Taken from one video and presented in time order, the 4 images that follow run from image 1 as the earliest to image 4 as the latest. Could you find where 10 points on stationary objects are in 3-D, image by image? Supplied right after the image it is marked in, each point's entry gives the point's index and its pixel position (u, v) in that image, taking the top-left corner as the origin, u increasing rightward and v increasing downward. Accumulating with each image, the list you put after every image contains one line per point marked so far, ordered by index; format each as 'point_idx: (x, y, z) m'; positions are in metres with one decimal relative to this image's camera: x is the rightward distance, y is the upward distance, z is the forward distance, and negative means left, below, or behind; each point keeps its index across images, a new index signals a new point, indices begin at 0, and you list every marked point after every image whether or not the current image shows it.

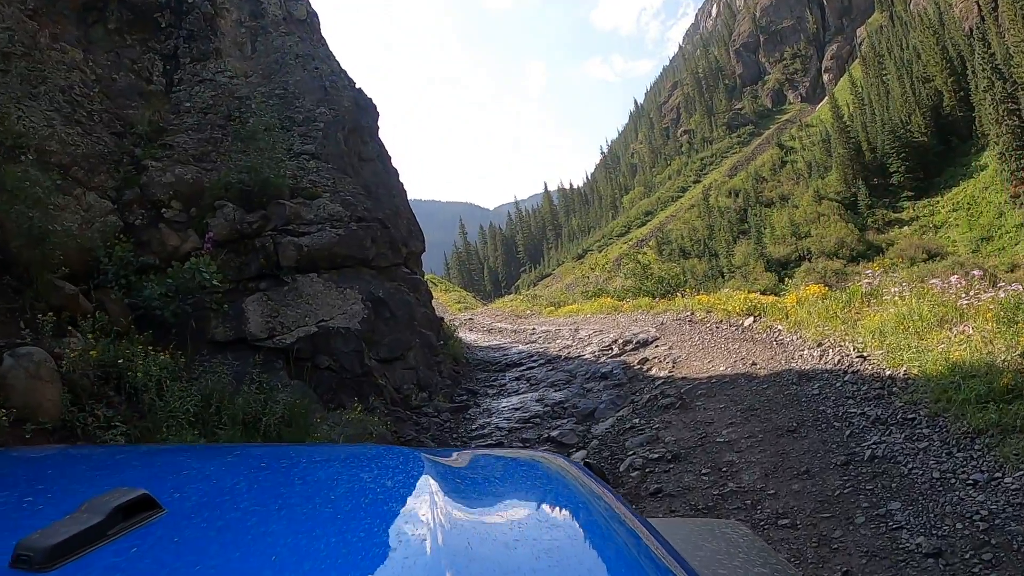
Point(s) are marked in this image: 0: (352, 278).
0: (-2.3, +0.2, +8.3) m
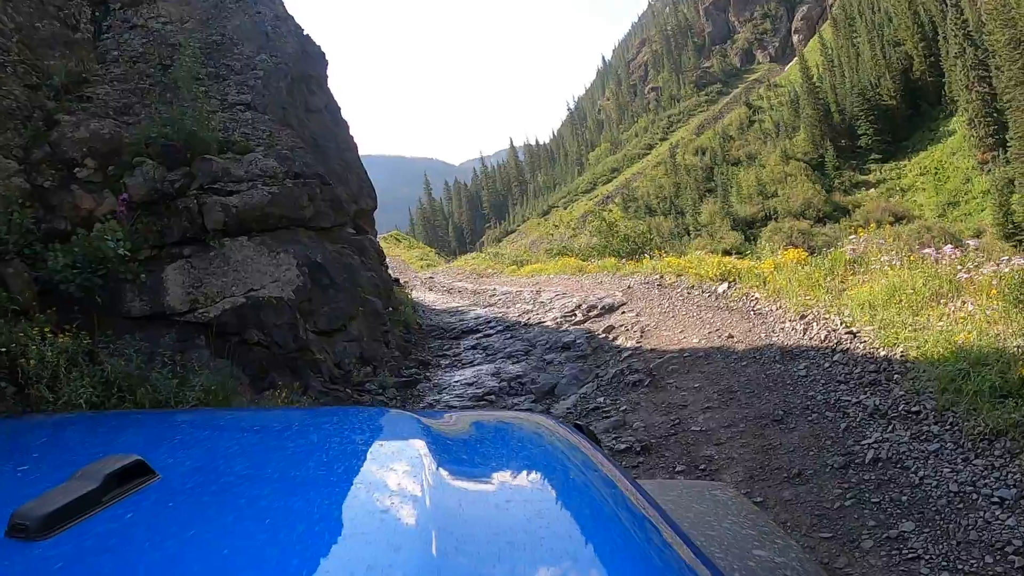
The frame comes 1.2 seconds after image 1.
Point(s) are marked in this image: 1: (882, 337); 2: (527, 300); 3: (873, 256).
0: (-2.9, +0.6, +7.4) m
1: (+3.2, -0.4, +4.9) m
2: (+0.2, -0.2, +11.0) m
3: (+4.3, +0.4, +6.8) m
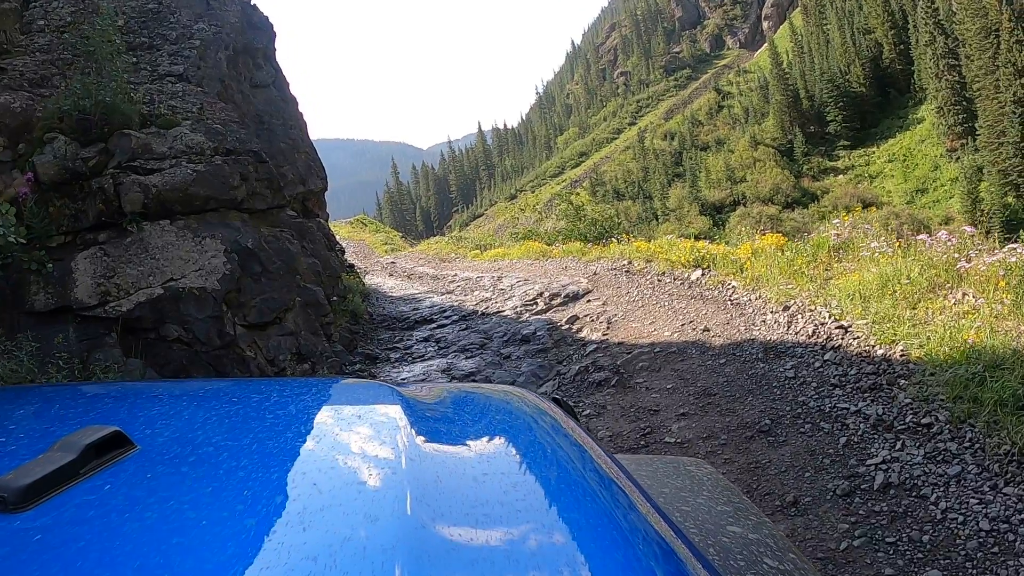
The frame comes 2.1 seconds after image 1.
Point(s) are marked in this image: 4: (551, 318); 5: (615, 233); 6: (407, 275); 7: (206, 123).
0: (-3.4, +0.7, +6.6) m
1: (+2.8, -0.3, +4.4) m
2: (-0.4, +0.1, +10.3) m
3: (+3.8, +0.5, +6.4) m
4: (+0.5, -0.4, +7.0) m
5: (+3.2, +1.6, +17.4) m
6: (-2.7, +0.3, +14.5) m
7: (-3.8, +2.0, +7.0) m
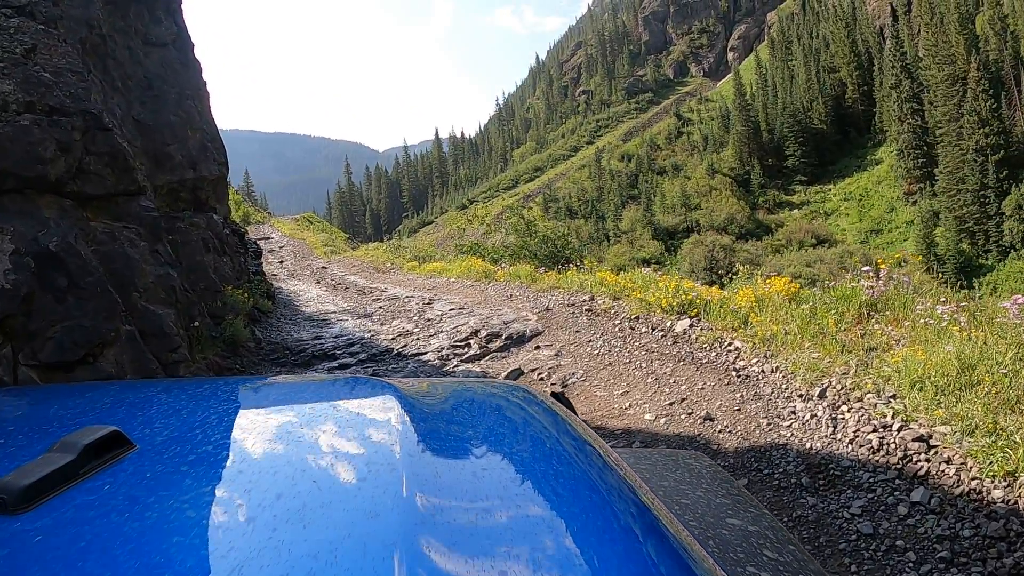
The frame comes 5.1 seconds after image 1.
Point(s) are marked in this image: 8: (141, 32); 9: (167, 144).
0: (-4.0, +0.6, +4.7) m
1: (+2.3, -0.8, +3.0) m
2: (-1.4, -0.3, +8.6) m
3: (+3.3, 0.0, +5.1) m
4: (-0.2, -0.7, +5.4) m
5: (+1.7, +0.9, +16.1) m
6: (-3.9, 0.0, +12.6) m
7: (-4.3, +2.0, +5.1) m
8: (-5.2, +3.5, +7.8) m
9: (-4.4, +1.9, +7.3) m
